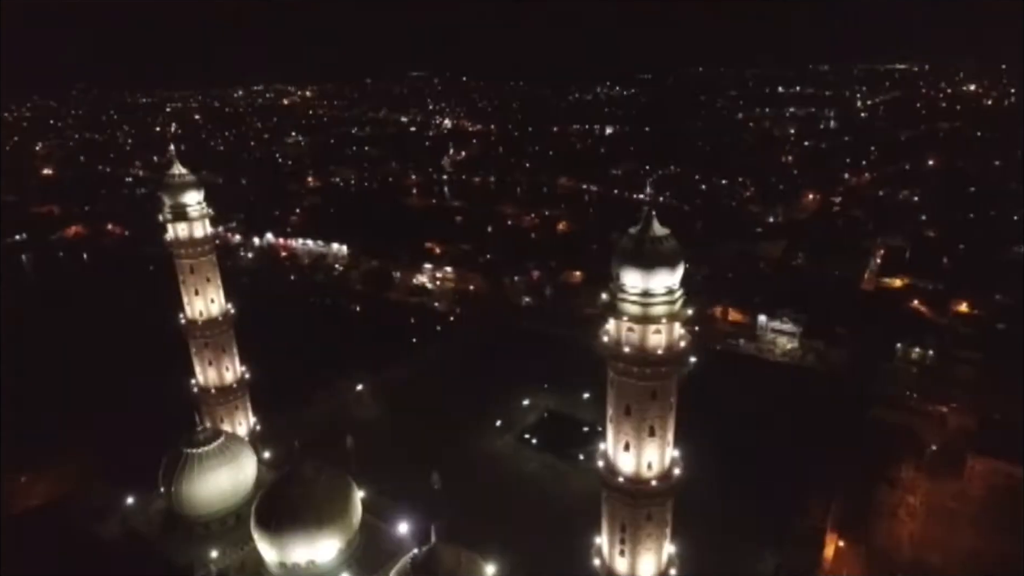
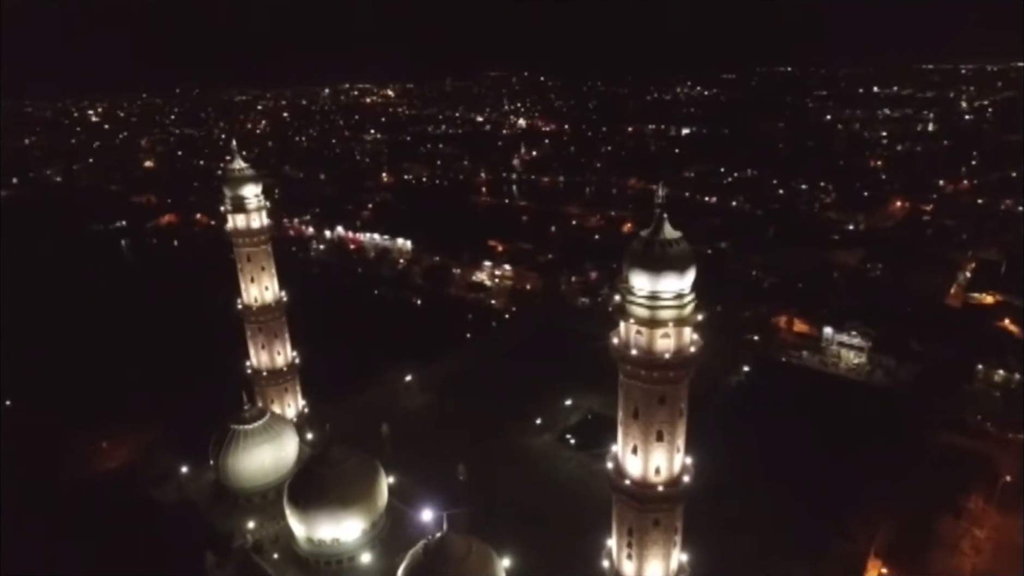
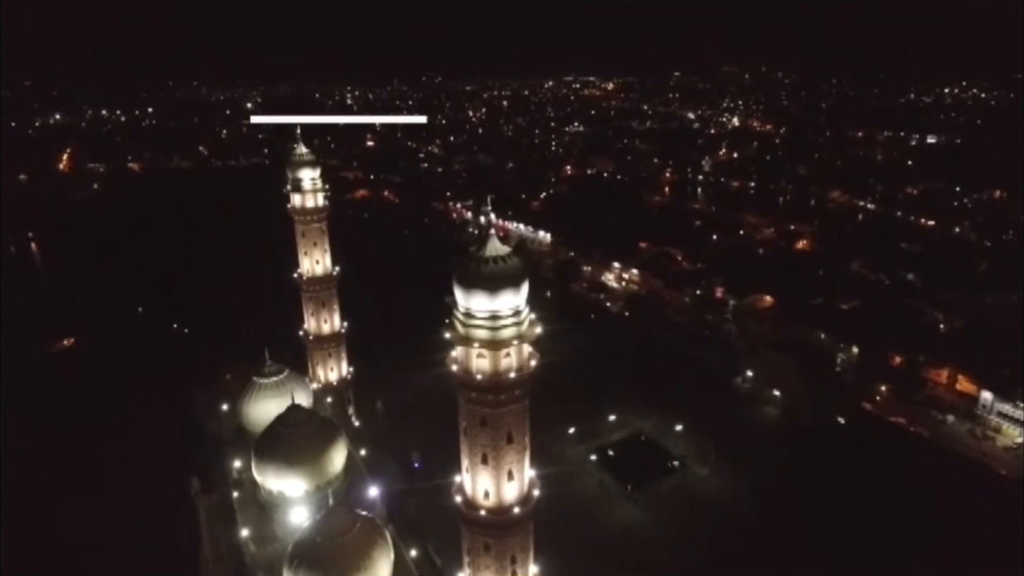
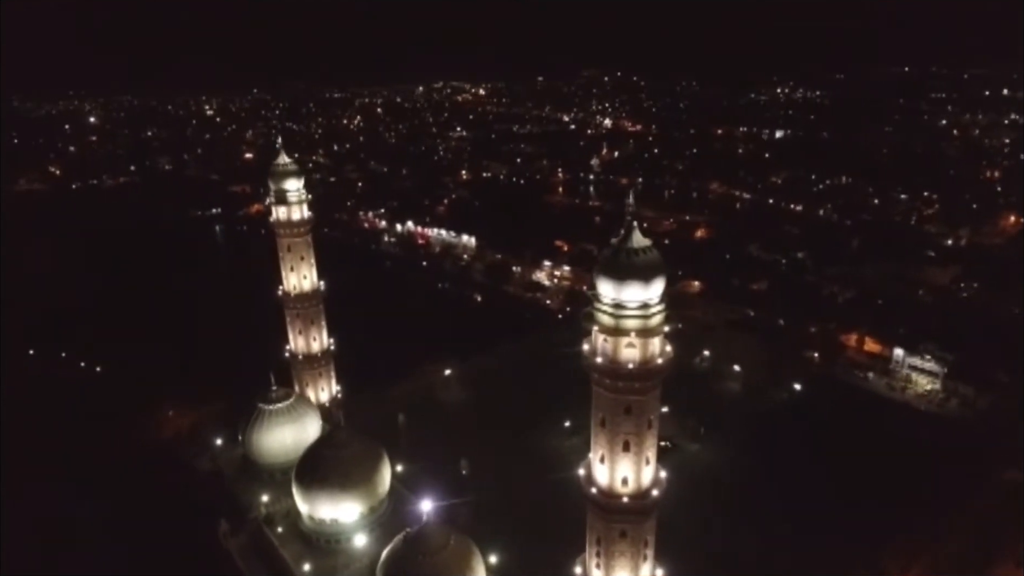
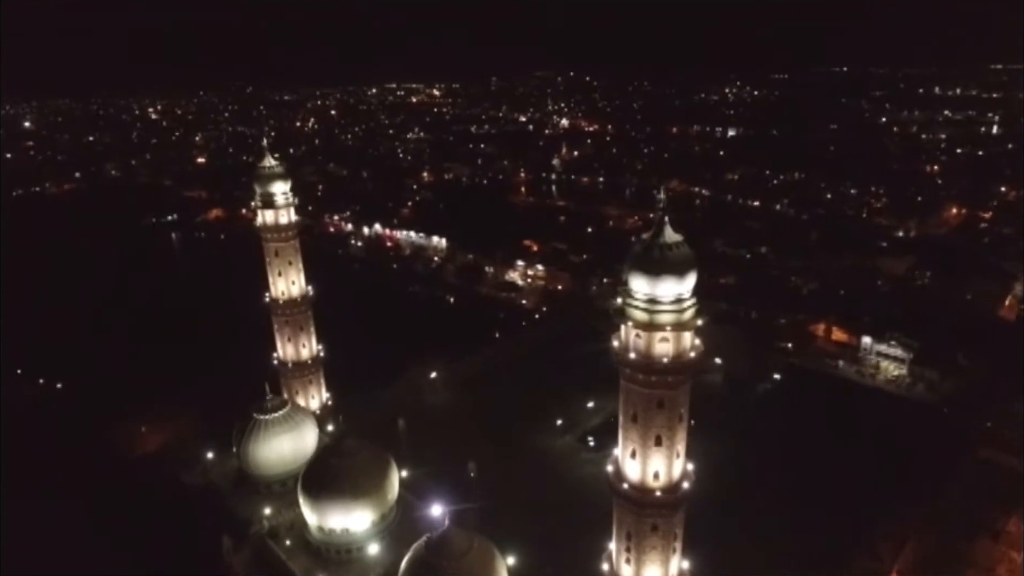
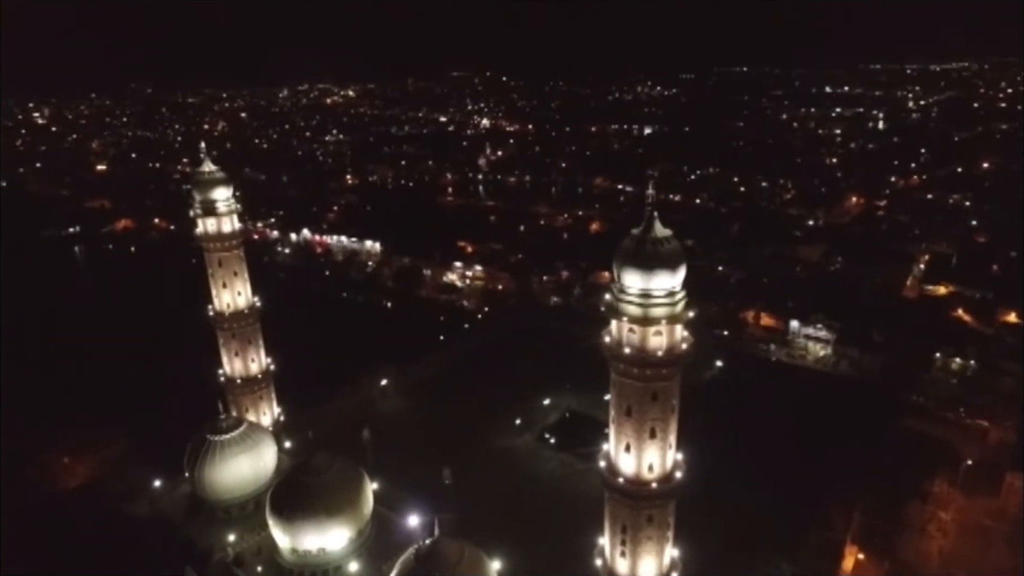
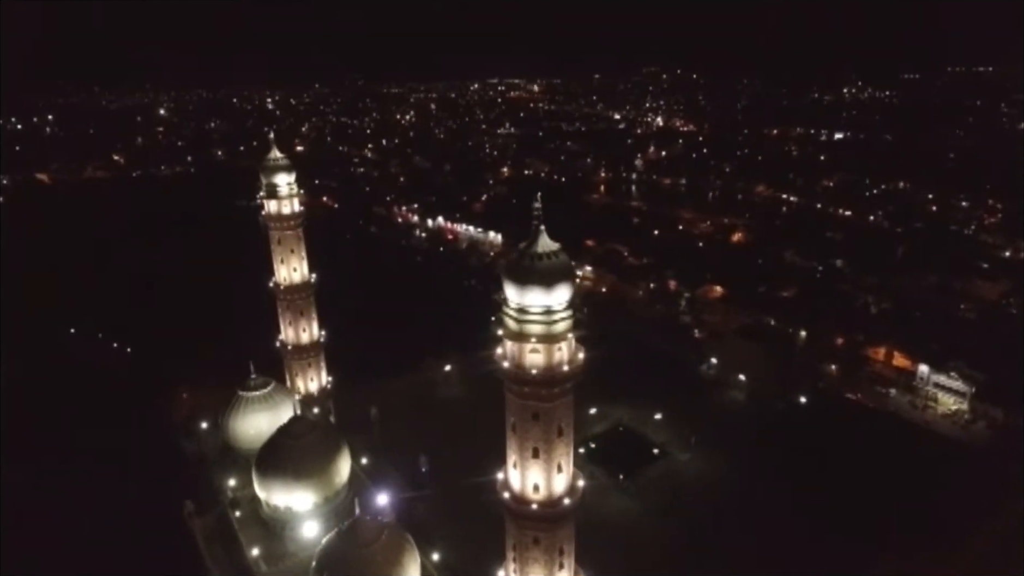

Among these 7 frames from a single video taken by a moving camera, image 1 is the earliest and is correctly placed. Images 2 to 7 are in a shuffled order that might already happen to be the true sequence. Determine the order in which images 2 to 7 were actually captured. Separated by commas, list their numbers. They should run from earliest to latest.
6, 2, 5, 4, 7, 3
